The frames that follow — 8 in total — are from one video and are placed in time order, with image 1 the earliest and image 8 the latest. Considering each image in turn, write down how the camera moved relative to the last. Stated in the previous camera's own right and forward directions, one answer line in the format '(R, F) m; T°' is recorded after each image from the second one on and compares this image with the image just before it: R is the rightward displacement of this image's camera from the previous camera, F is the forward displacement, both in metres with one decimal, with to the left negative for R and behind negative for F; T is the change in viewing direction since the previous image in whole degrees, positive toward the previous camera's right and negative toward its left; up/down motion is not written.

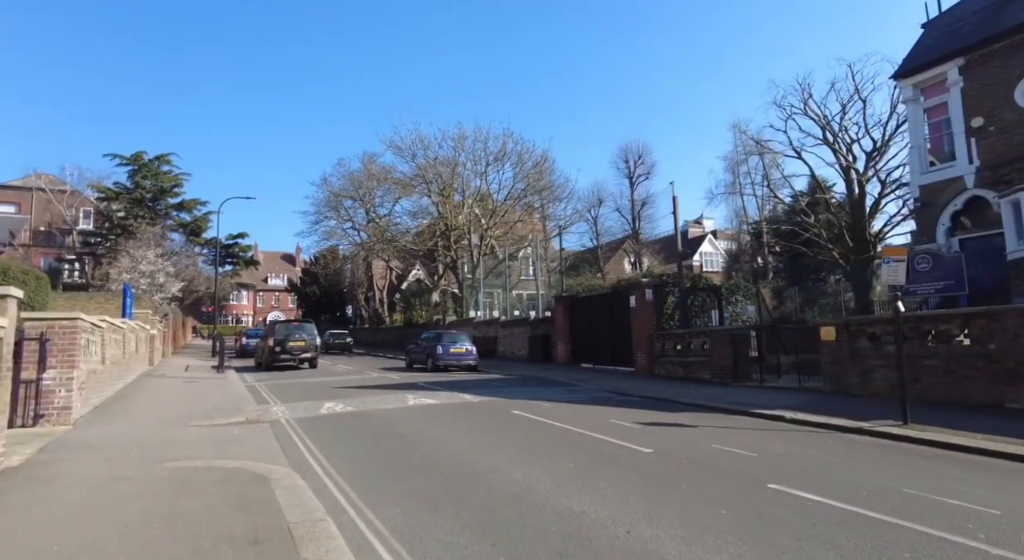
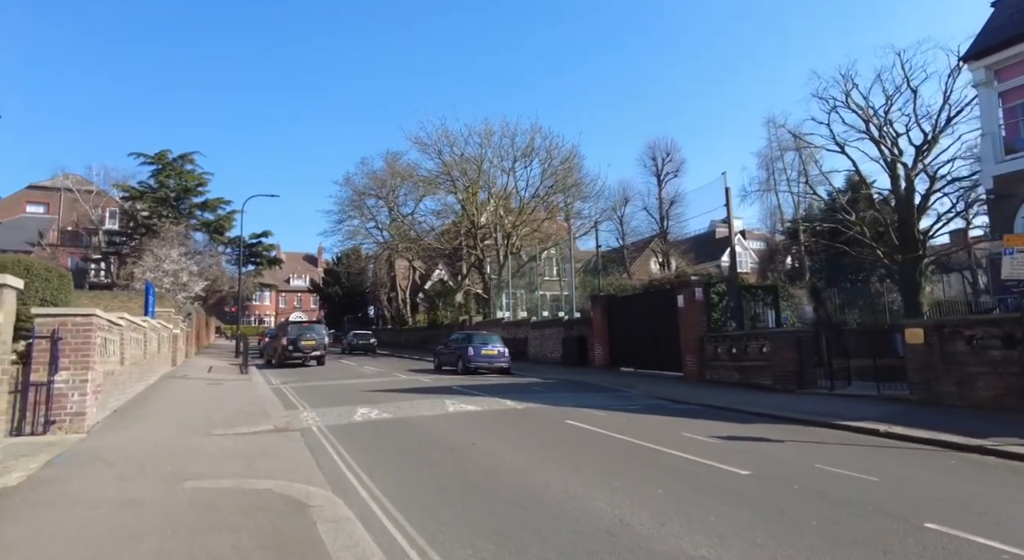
(-0.6, +1.2) m; -2°
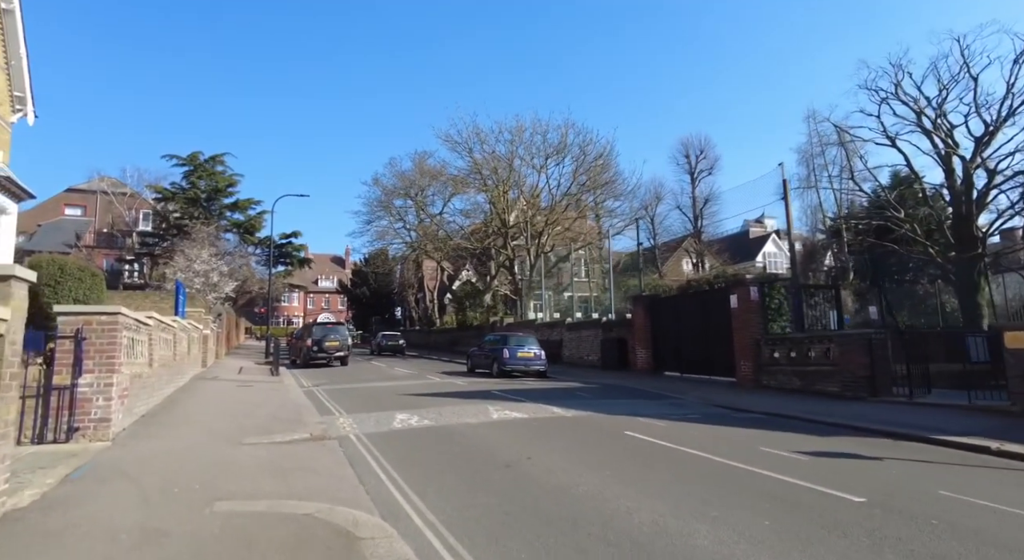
(-0.5, +0.9) m; -2°
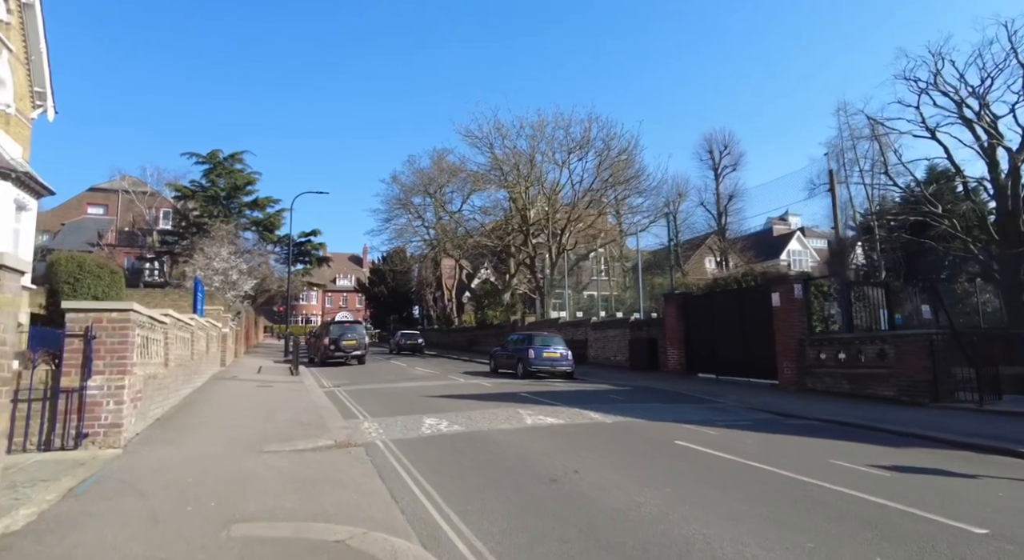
(-0.4, +0.8) m; -1°
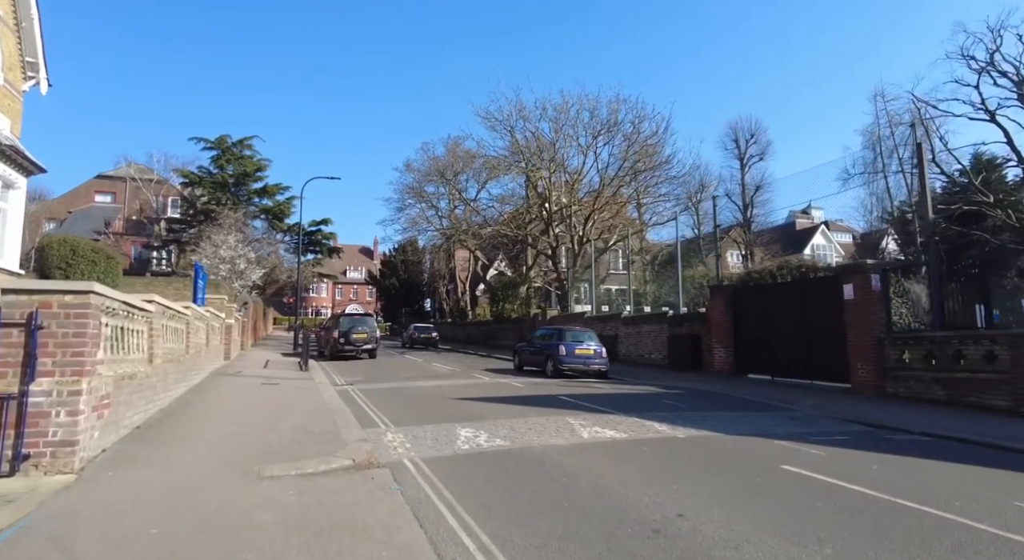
(-0.7, +2.0) m; -1°
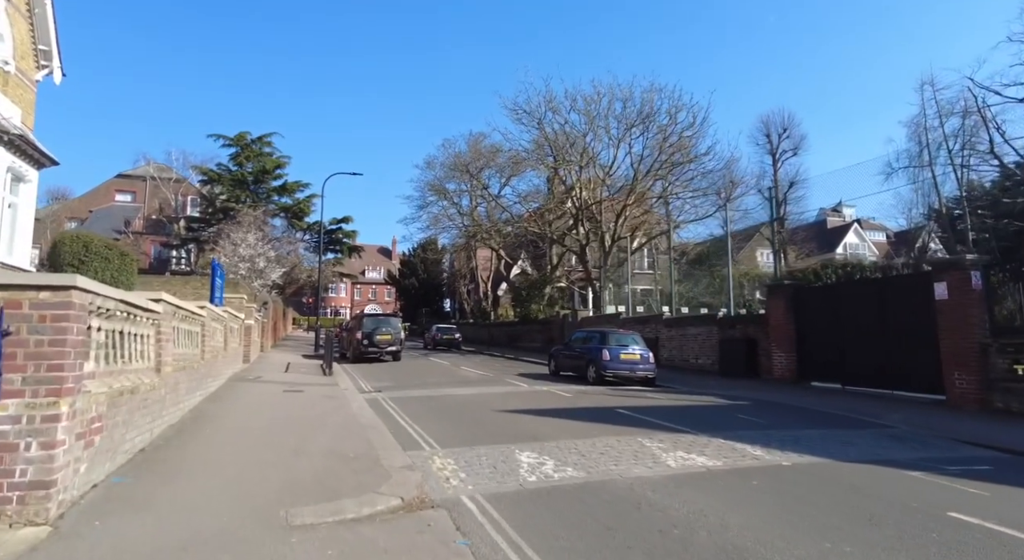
(-0.7, +1.5) m; -2°
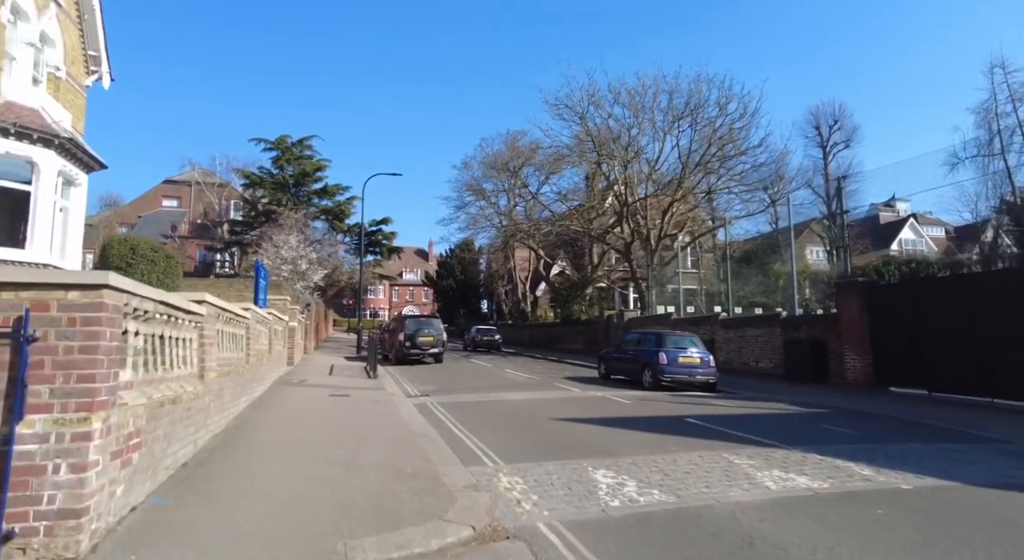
(-0.4, +0.8) m; -3°
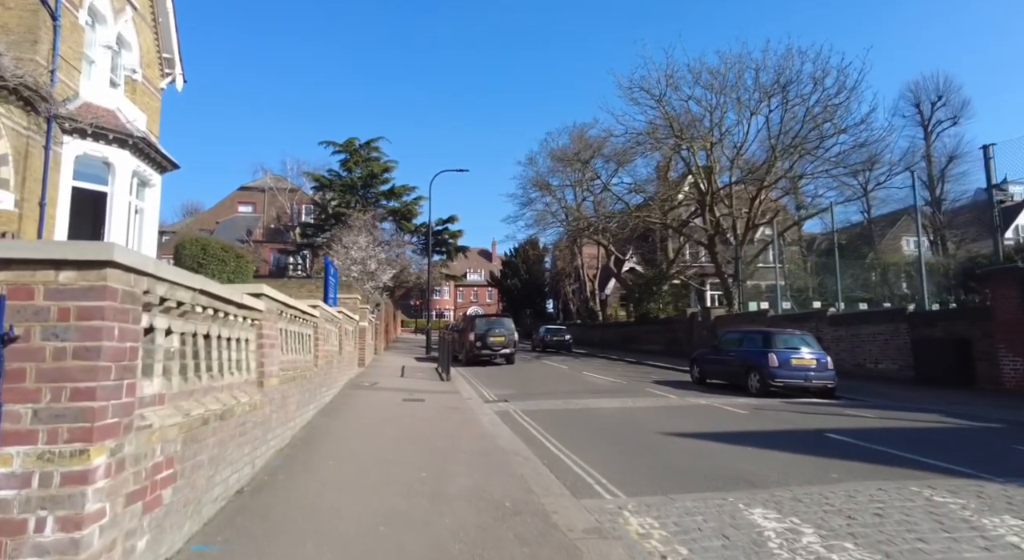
(-0.6, +1.5) m; -6°
